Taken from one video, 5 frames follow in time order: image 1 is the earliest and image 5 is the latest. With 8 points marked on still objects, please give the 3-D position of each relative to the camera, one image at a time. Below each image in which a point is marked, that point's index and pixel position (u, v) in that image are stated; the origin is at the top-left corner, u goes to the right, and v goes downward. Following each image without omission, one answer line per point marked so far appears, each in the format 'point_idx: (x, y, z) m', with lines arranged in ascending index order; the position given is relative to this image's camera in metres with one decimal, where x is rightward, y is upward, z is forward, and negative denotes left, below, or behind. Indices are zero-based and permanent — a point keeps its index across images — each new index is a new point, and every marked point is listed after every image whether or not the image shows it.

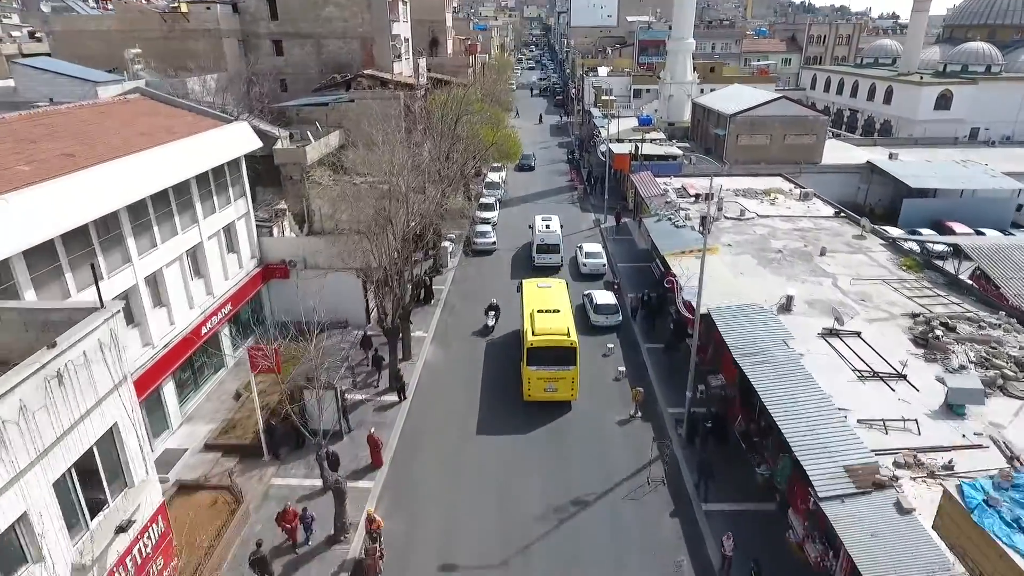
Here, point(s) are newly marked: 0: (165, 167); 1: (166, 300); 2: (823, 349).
0: (-9.7, +3.4, +18.1) m
1: (-9.9, -0.4, +18.5) m
2: (+8.6, -1.7, +17.9) m
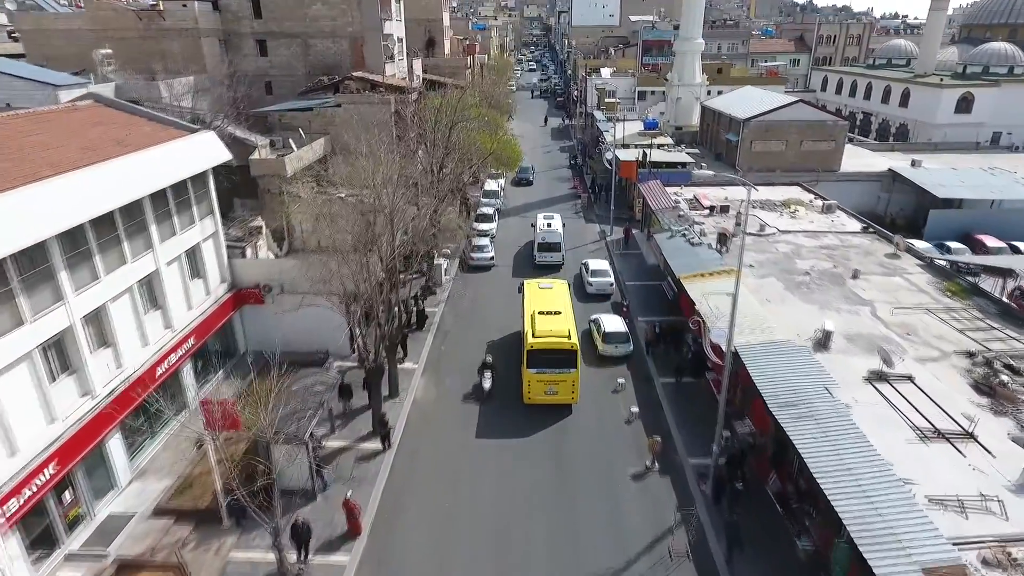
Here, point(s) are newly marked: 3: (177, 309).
0: (-9.7, +2.4, +15.7) m
1: (-9.9, -1.3, +16.1) m
2: (+8.6, -2.6, +15.5) m
3: (-9.8, -0.6, +19.0) m
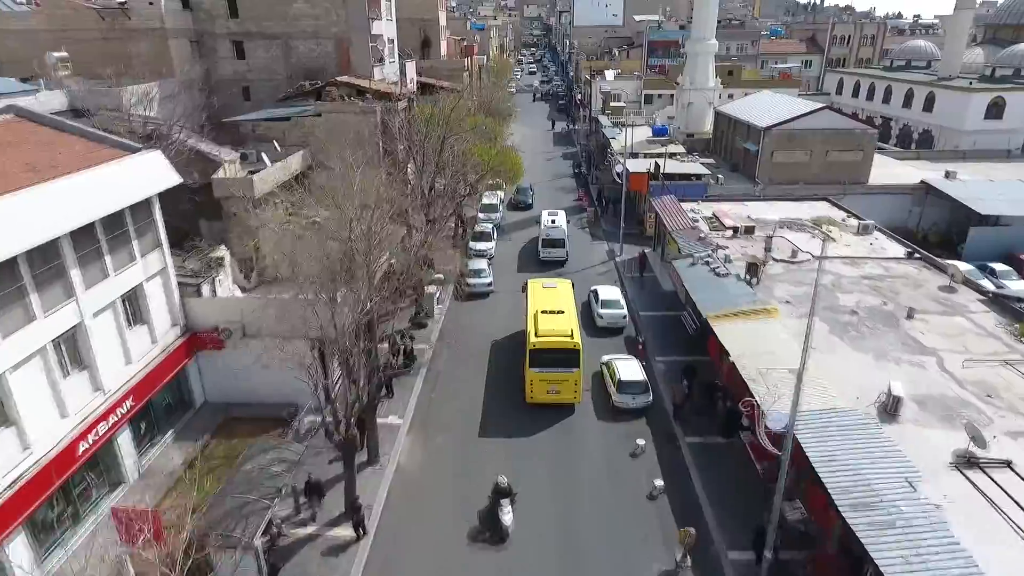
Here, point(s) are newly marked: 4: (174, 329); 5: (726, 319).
0: (-9.7, +1.2, +12.5) m
1: (-9.9, -2.5, +12.9) m
2: (+8.6, -3.9, +12.3) m
3: (-9.8, -1.9, +15.8) m
4: (-9.6, -1.2, +18.4) m
5: (+6.5, -0.9, +19.7) m
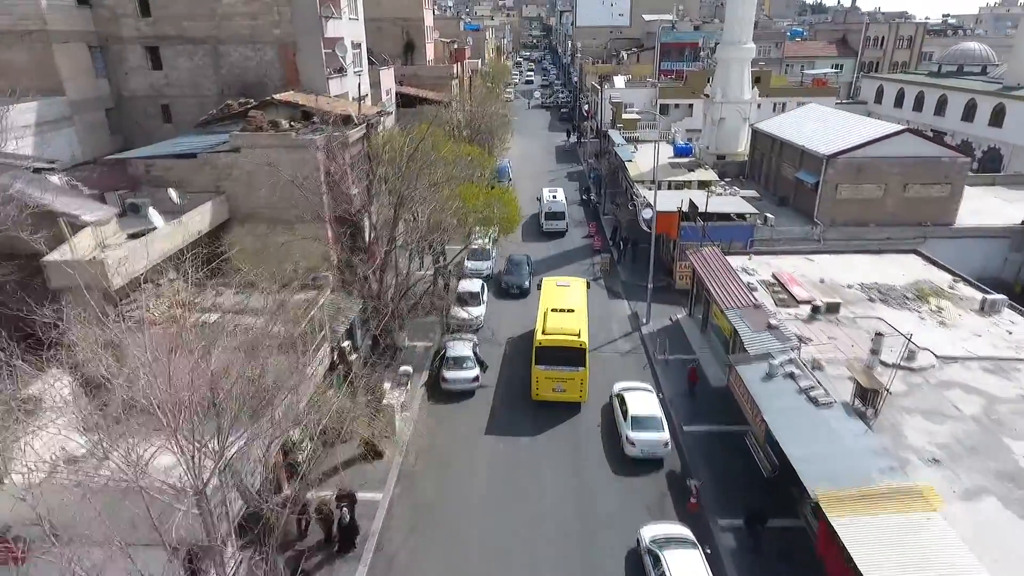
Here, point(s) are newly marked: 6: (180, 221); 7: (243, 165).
0: (-9.9, -1.9, +4.9) m
1: (-10.1, -5.6, +5.3) m
2: (+8.4, -6.9, +4.7) m
3: (-9.9, -5.0, +8.2) m
4: (-9.8, -4.3, +10.8) m
5: (+6.3, -4.0, +12.1) m
6: (-9.0, +1.9, +17.7) m
7: (-8.1, +3.7, +19.6) m
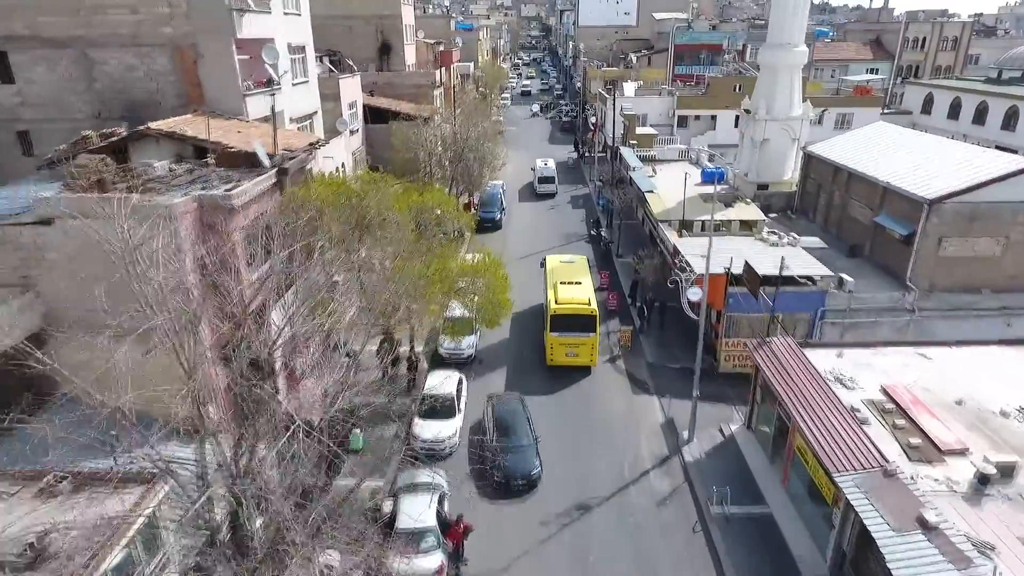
0: (-10.2, -4.8, -2.5) m
1: (-10.4, -8.5, -2.1) m
2: (+8.1, -9.9, -2.7) m
3: (-10.3, -7.9, +0.7) m
4: (-10.1, -7.2, +3.4) m
5: (+6.0, -6.9, +4.6) m
6: (-9.4, -1.0, +10.3) m
7: (-8.4, +0.8, +12.1) m
